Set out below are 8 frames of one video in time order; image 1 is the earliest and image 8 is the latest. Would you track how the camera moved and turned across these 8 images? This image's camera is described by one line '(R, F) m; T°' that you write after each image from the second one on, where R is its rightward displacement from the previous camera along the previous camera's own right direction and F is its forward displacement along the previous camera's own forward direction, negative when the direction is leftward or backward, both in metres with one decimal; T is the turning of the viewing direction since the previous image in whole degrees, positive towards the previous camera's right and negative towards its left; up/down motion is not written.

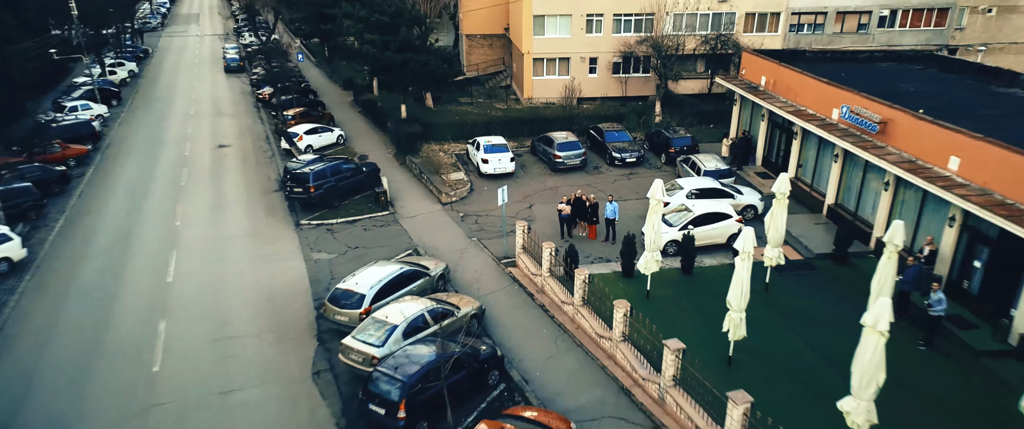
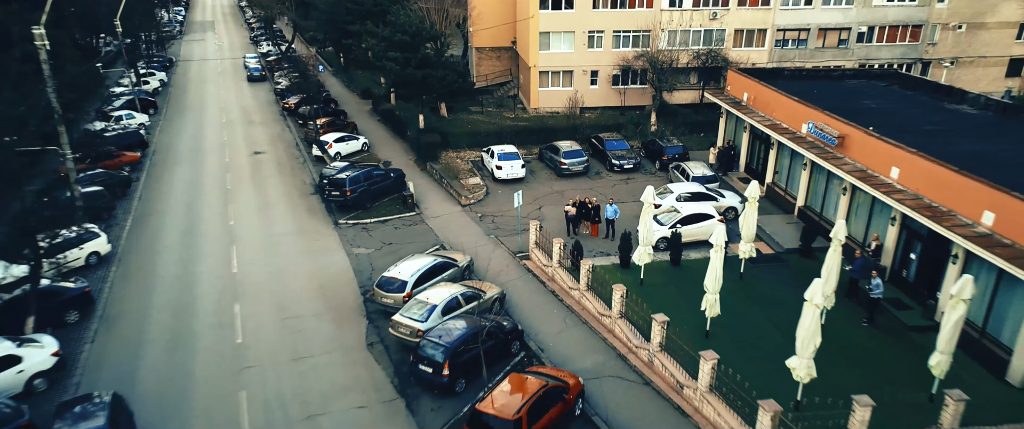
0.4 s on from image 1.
(-0.3, -2.5) m; 0°
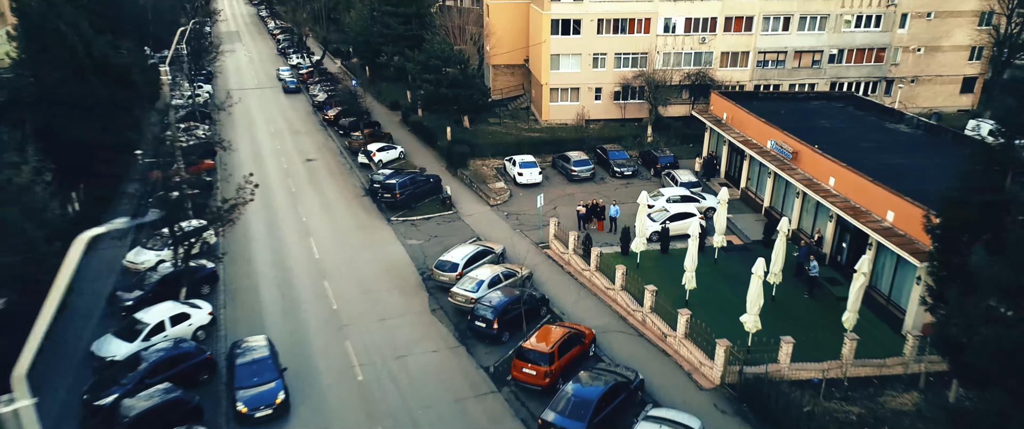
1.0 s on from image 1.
(-0.7, -4.5) m; 0°
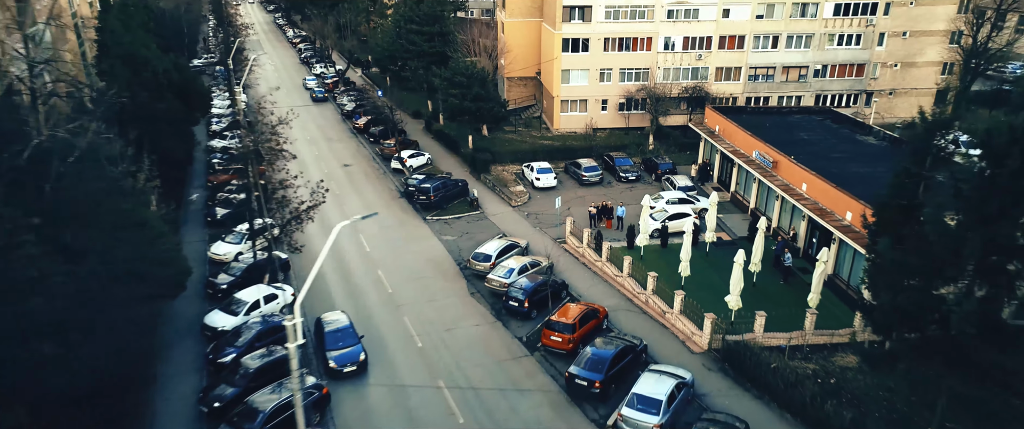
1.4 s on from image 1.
(-0.7, -3.7) m; 0°
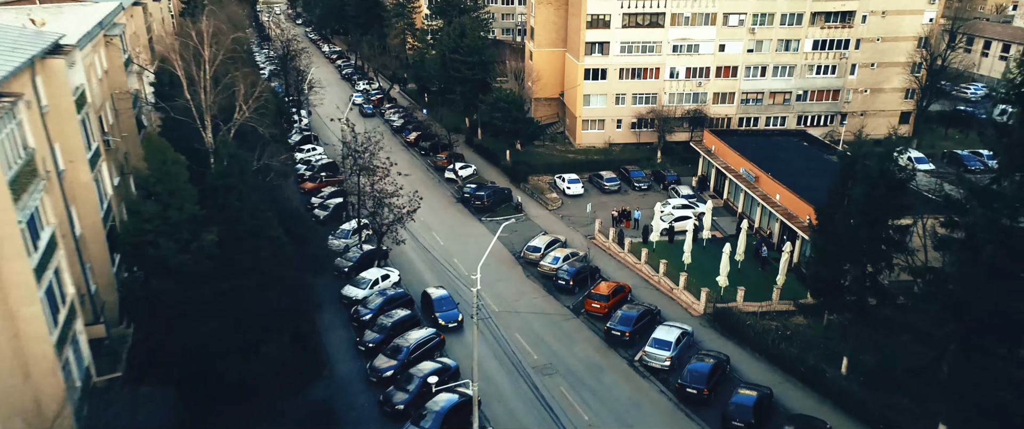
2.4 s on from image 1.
(-1.7, -7.3) m; 0°
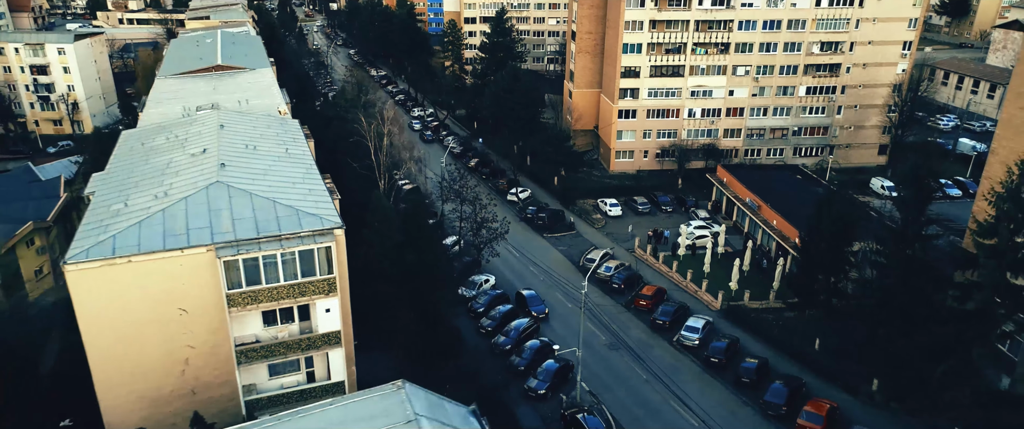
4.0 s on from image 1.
(-3.2, -9.9) m; 0°
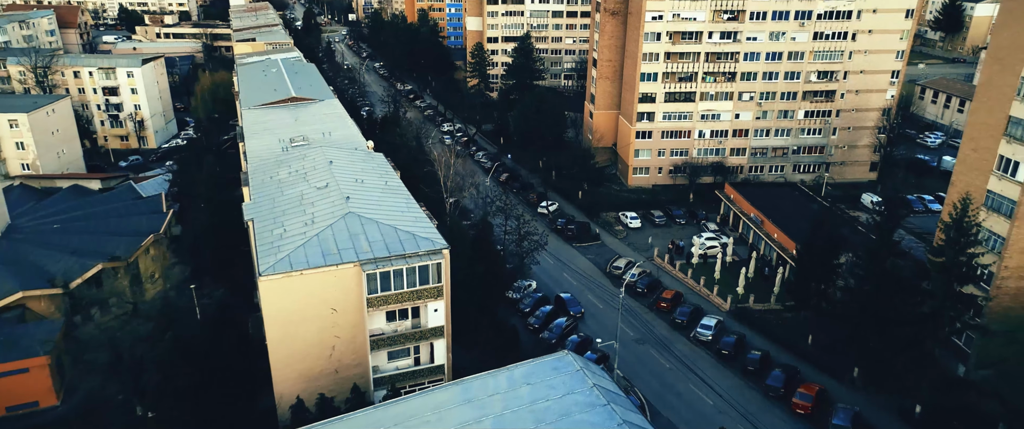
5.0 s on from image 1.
(-2.1, -6.3) m; 0°
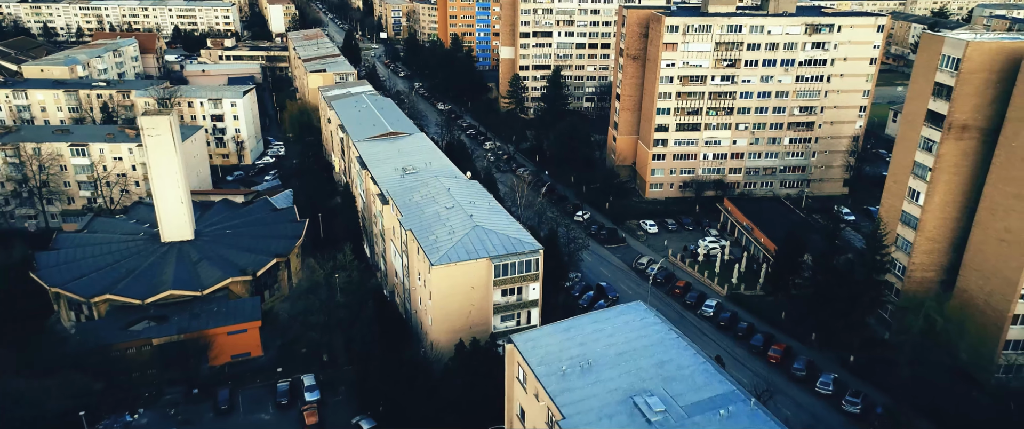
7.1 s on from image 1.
(-3.6, -14.1) m; 0°
